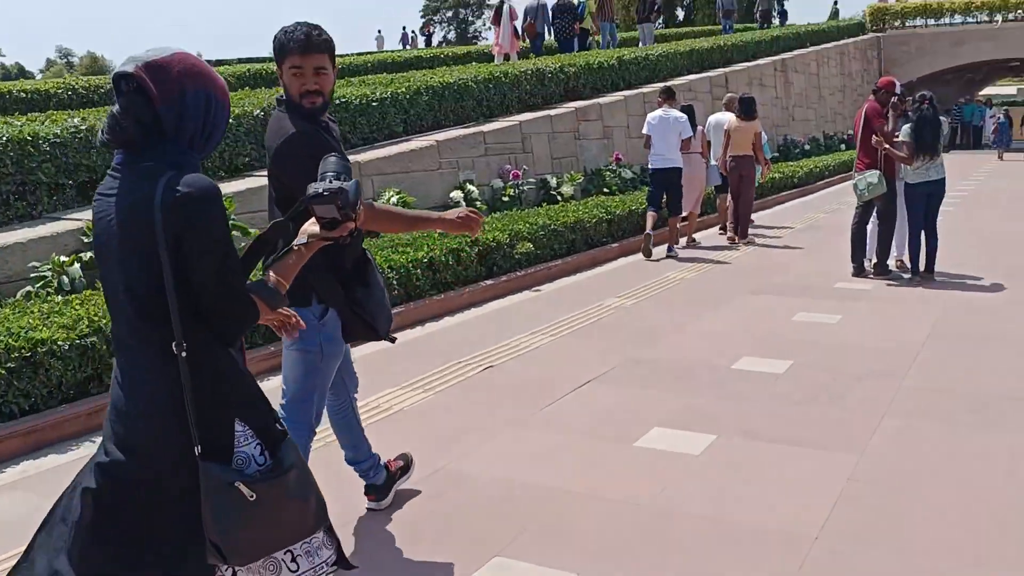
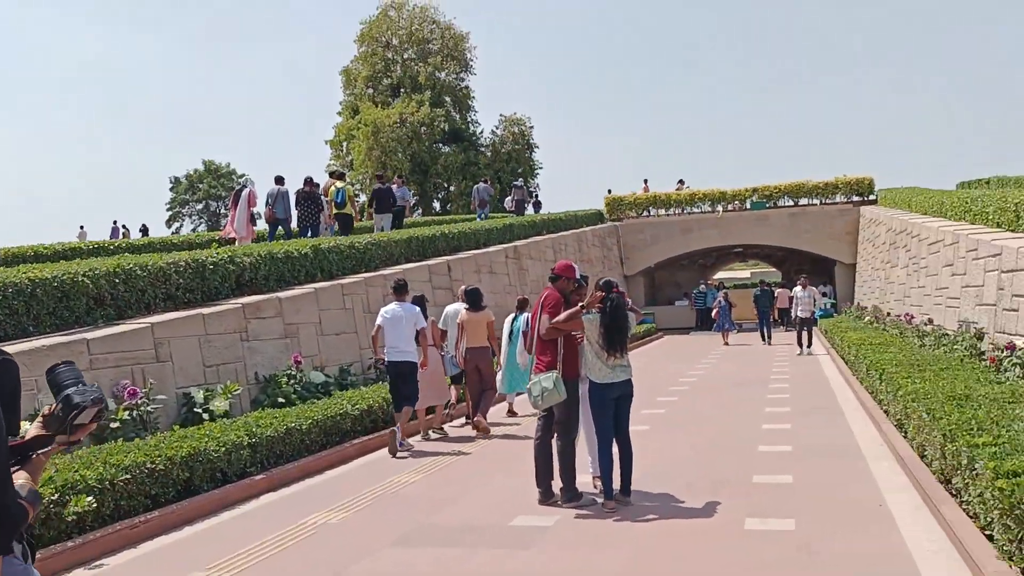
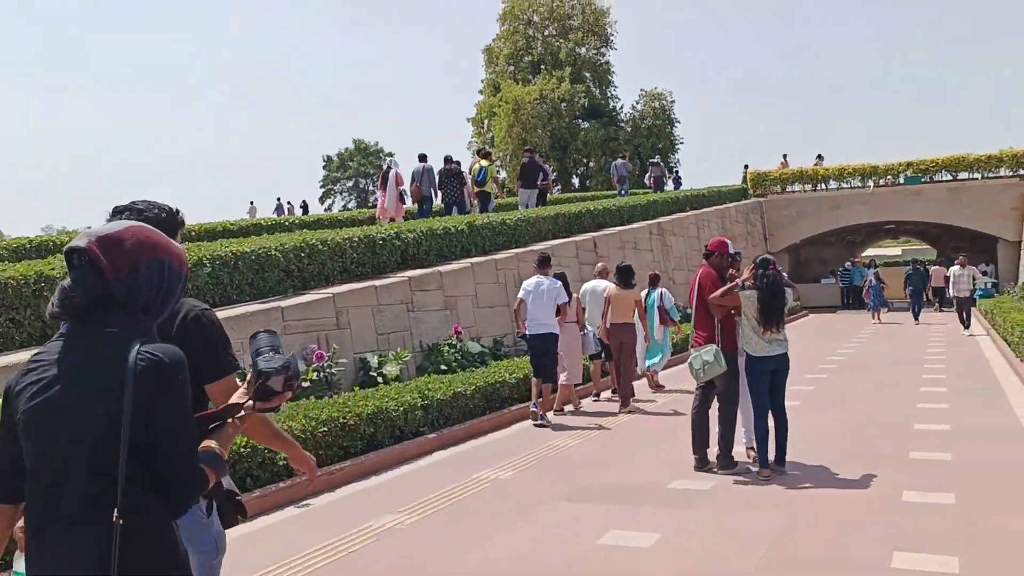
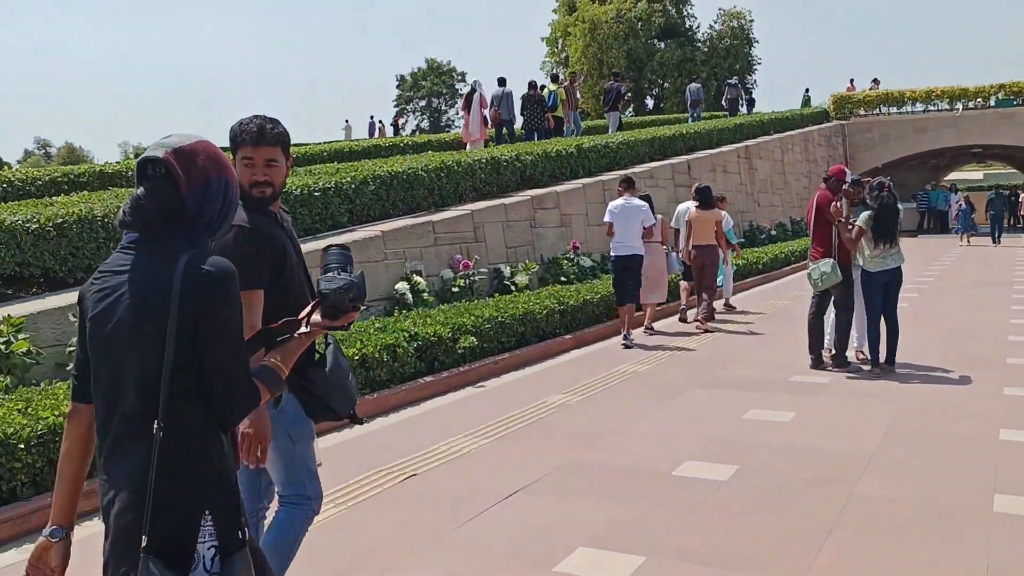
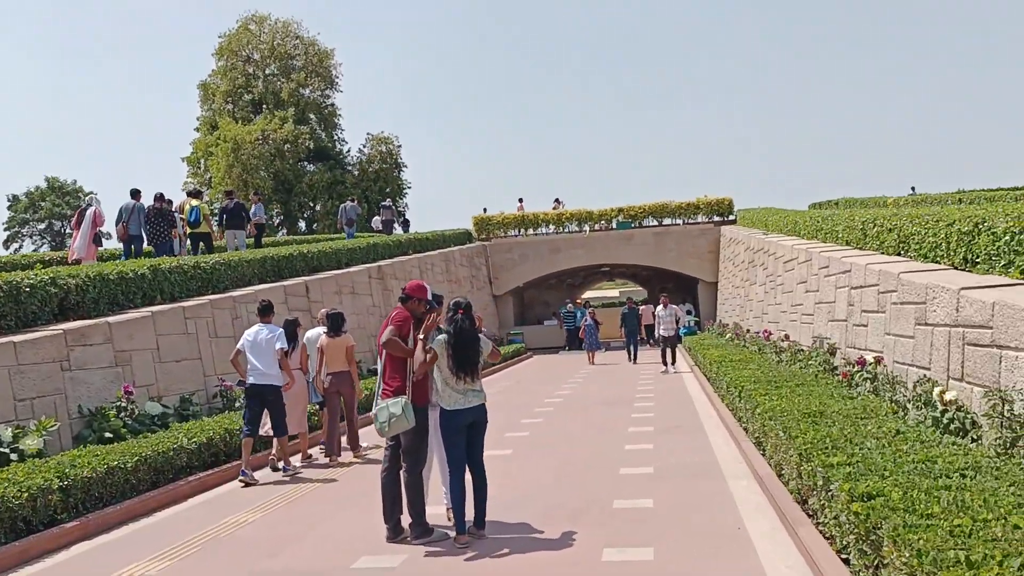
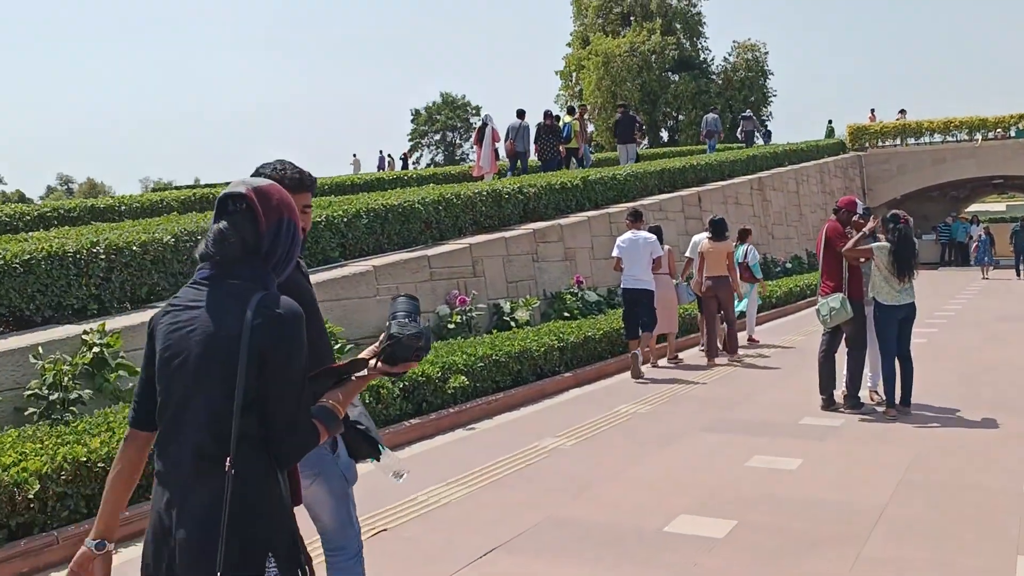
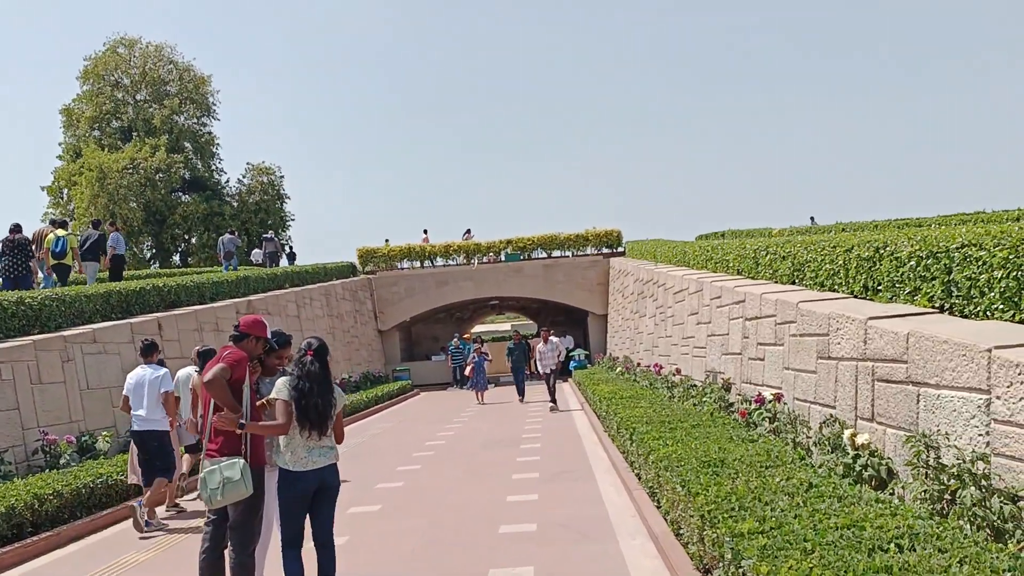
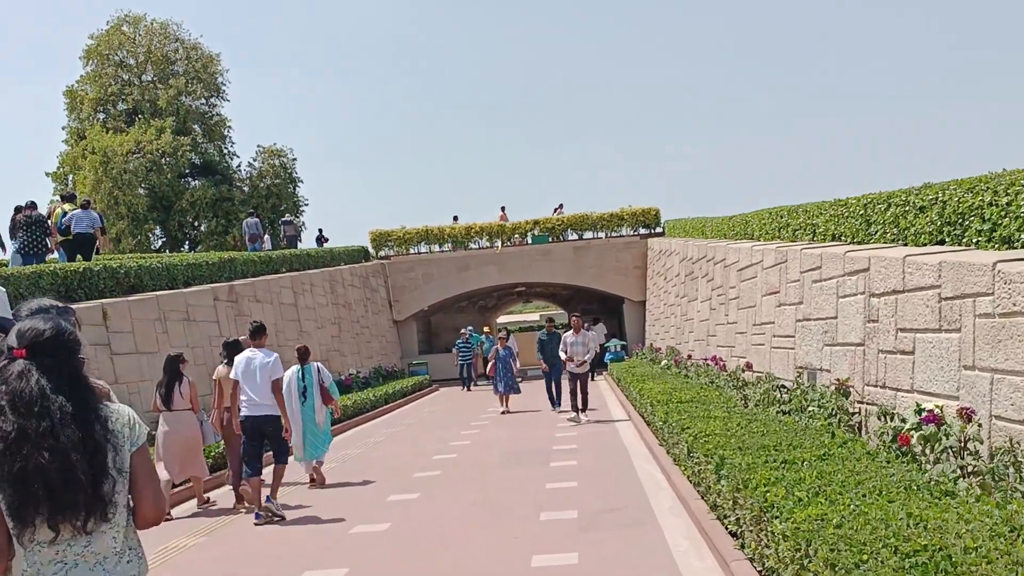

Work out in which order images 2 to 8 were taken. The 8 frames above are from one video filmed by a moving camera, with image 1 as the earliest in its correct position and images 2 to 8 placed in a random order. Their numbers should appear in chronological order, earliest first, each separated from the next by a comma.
4, 6, 3, 2, 5, 7, 8
